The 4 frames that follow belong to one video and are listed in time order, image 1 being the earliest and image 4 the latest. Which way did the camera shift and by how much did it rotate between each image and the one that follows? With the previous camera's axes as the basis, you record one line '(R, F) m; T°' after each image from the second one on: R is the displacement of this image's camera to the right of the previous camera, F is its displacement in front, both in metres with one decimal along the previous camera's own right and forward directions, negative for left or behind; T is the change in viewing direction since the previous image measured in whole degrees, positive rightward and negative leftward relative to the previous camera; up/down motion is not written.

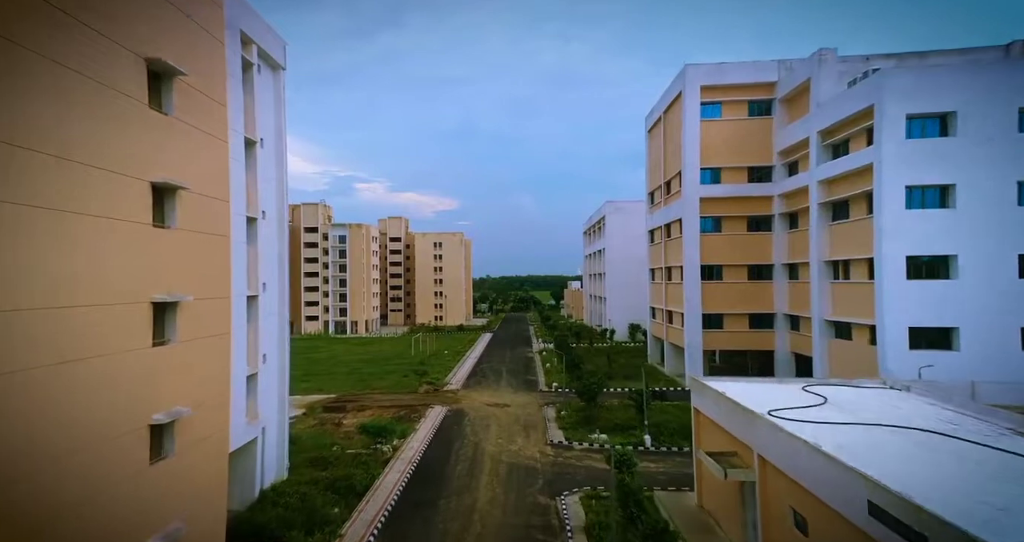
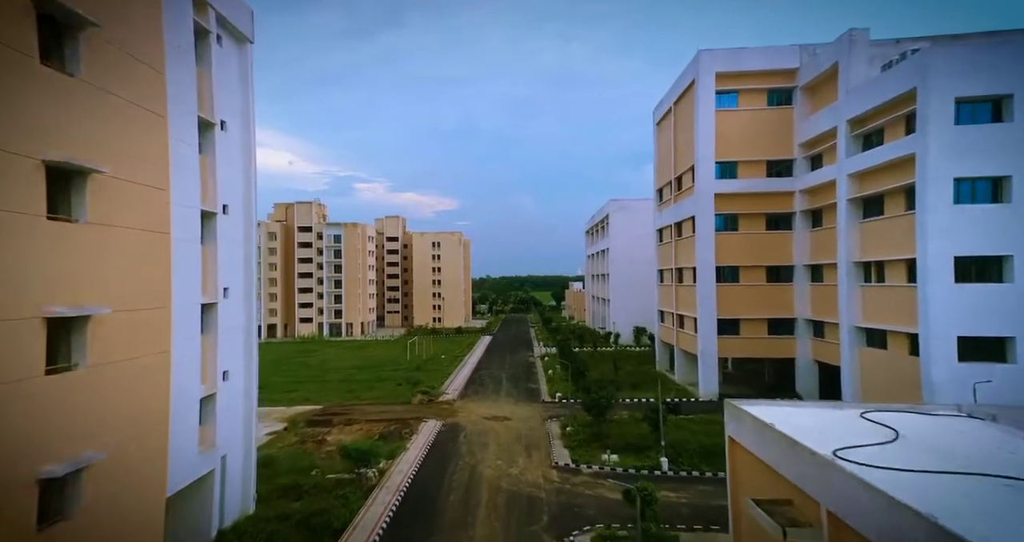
(0.0, +1.4) m; 0°
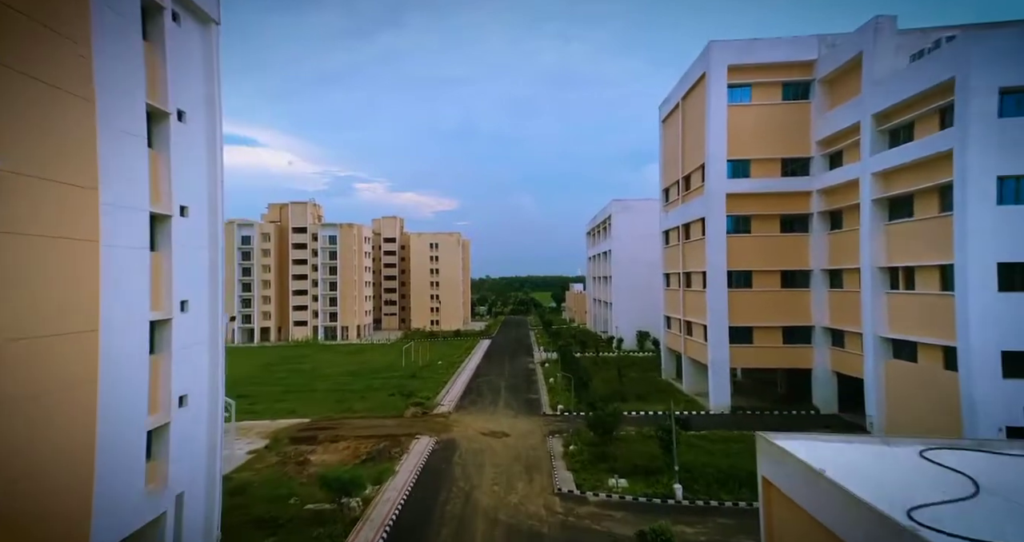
(0.0, +1.1) m; 0°
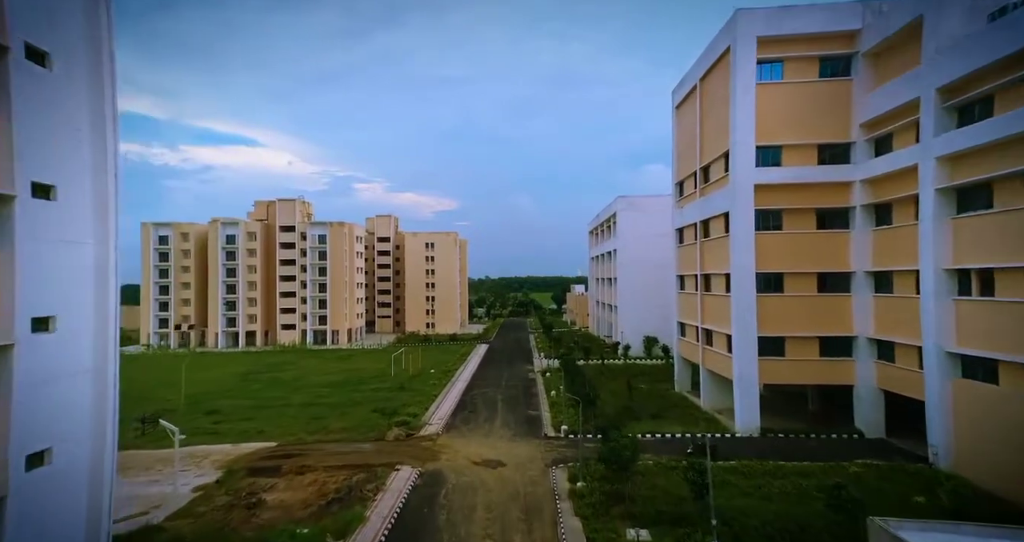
(+0.1, +2.2) m; 0°
